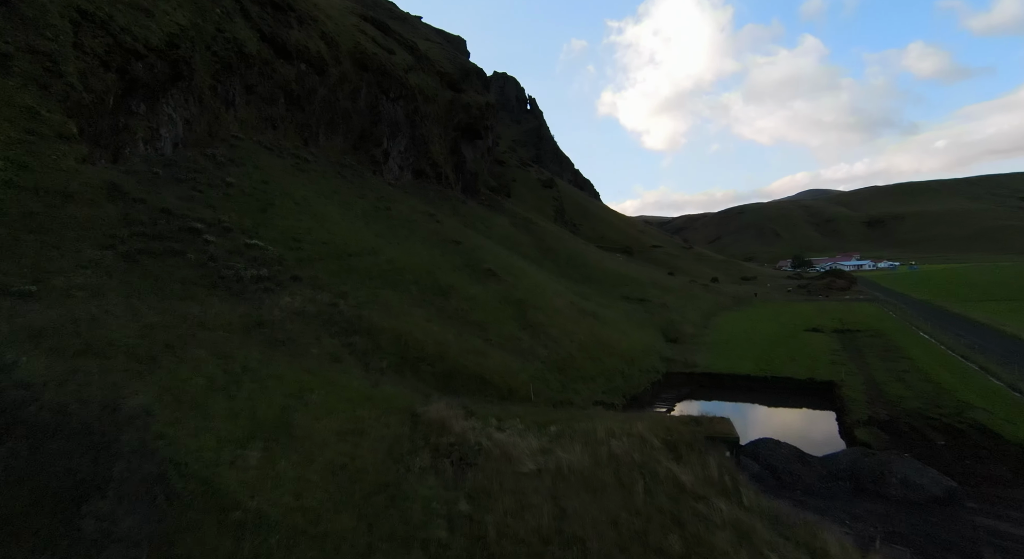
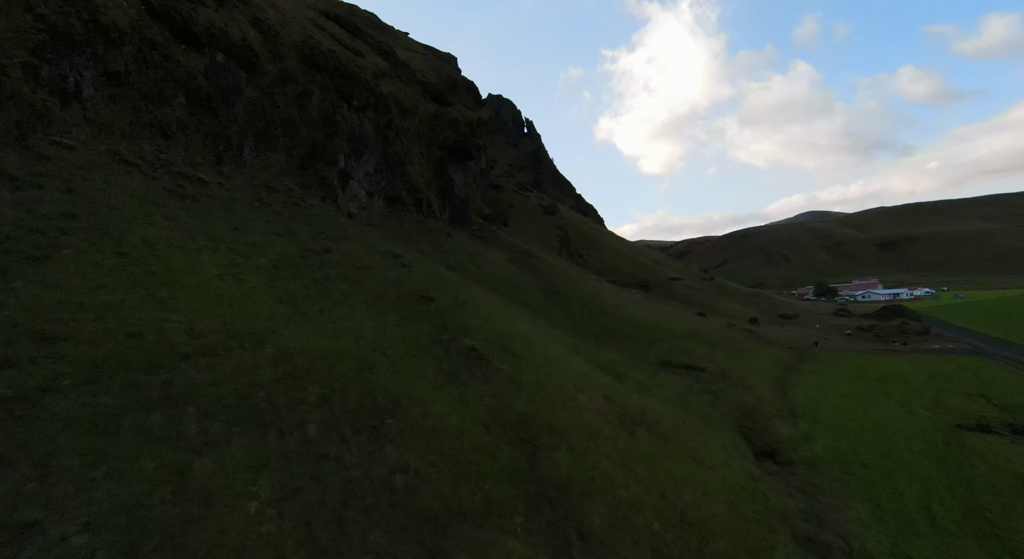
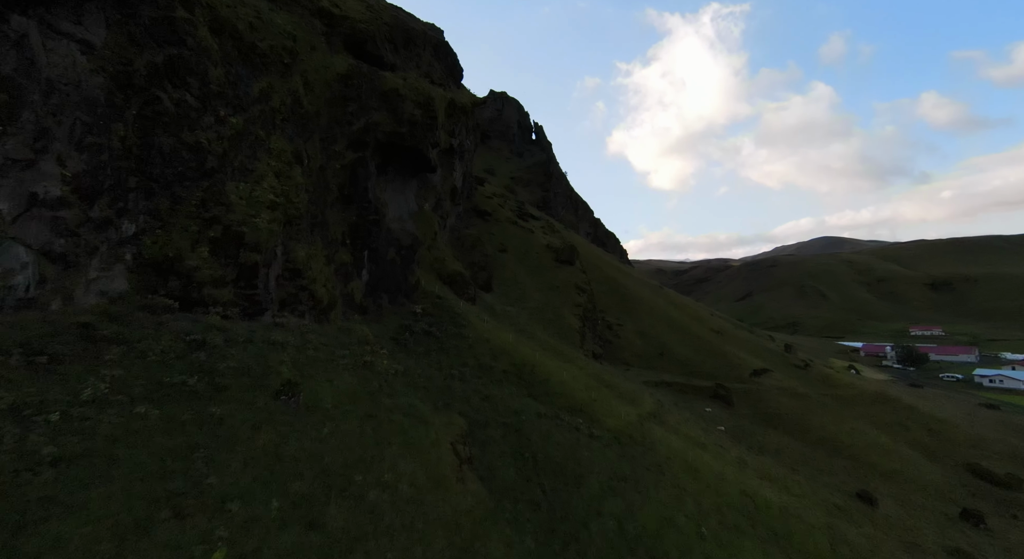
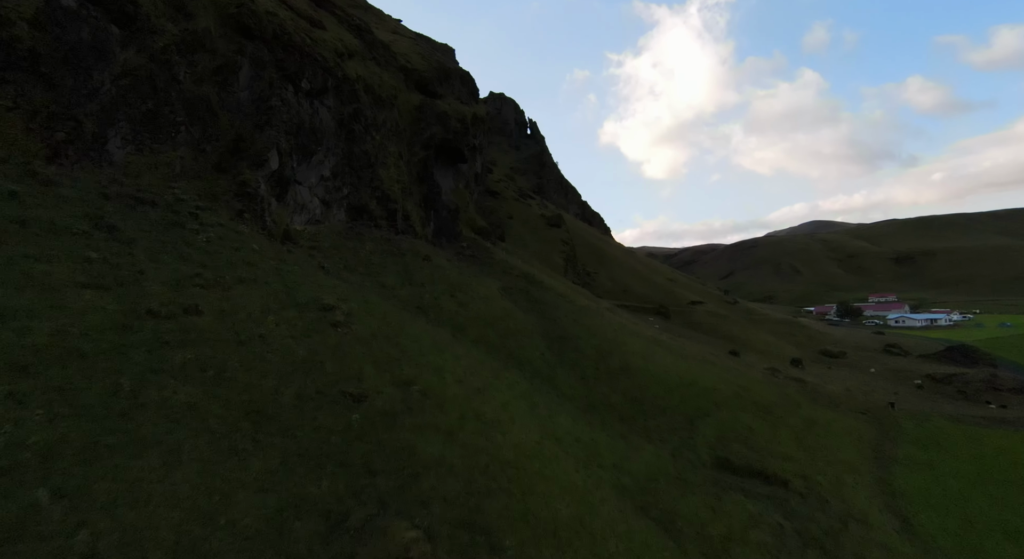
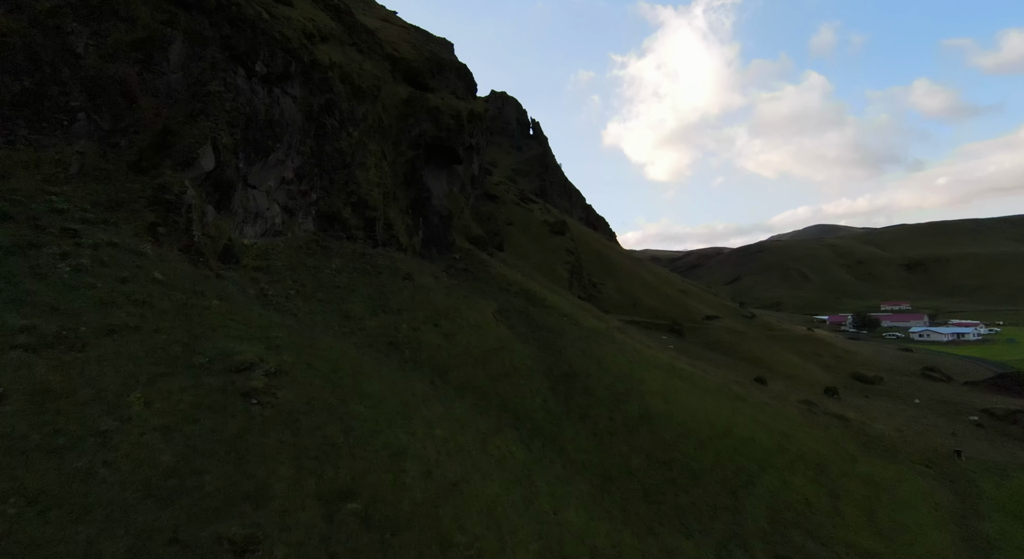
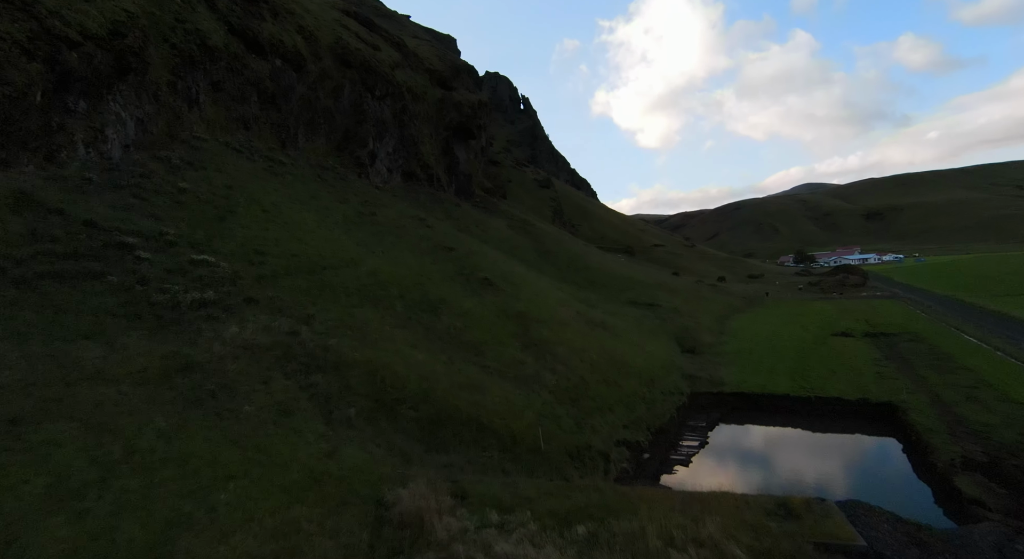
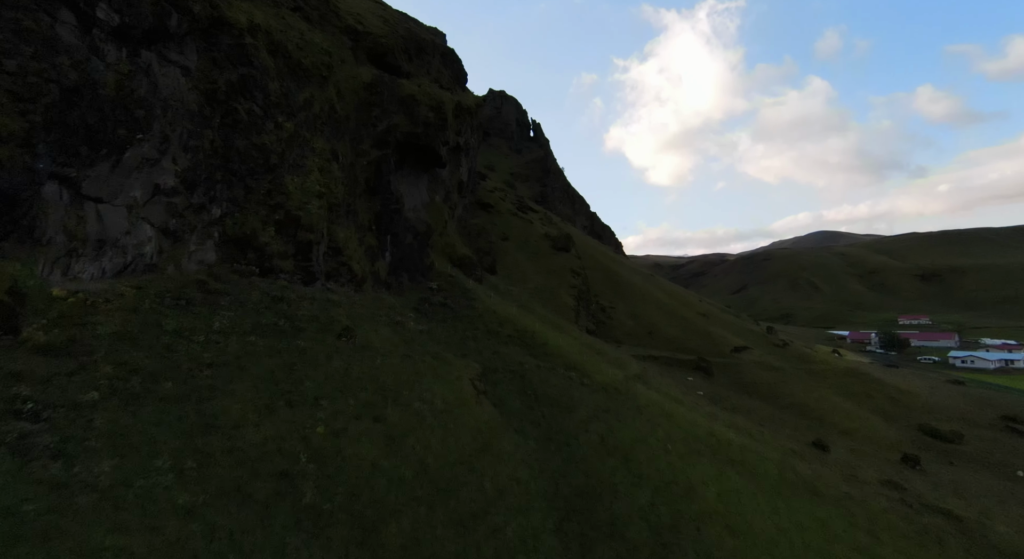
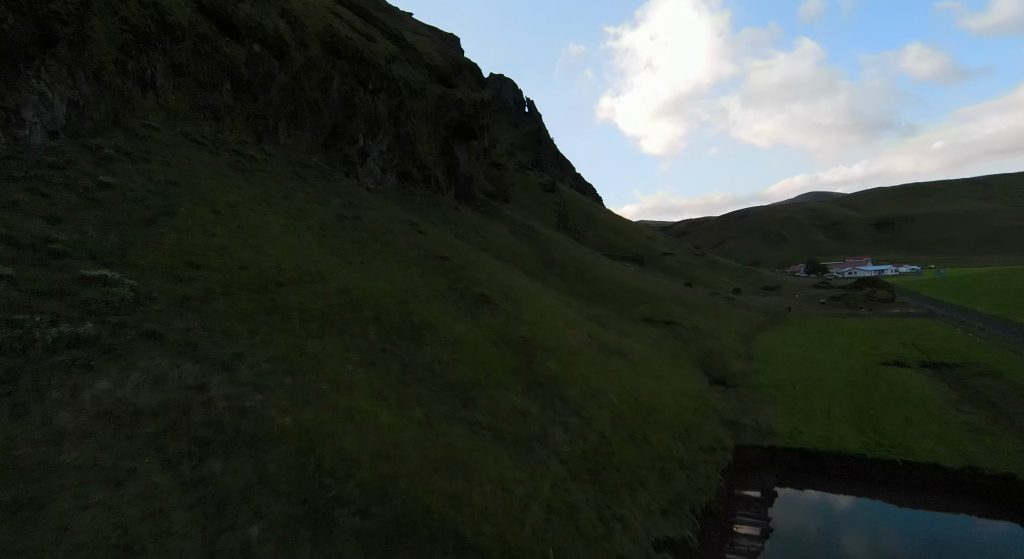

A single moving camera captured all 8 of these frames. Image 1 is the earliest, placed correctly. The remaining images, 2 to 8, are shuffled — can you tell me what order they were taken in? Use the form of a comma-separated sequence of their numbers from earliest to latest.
6, 8, 2, 4, 5, 7, 3
